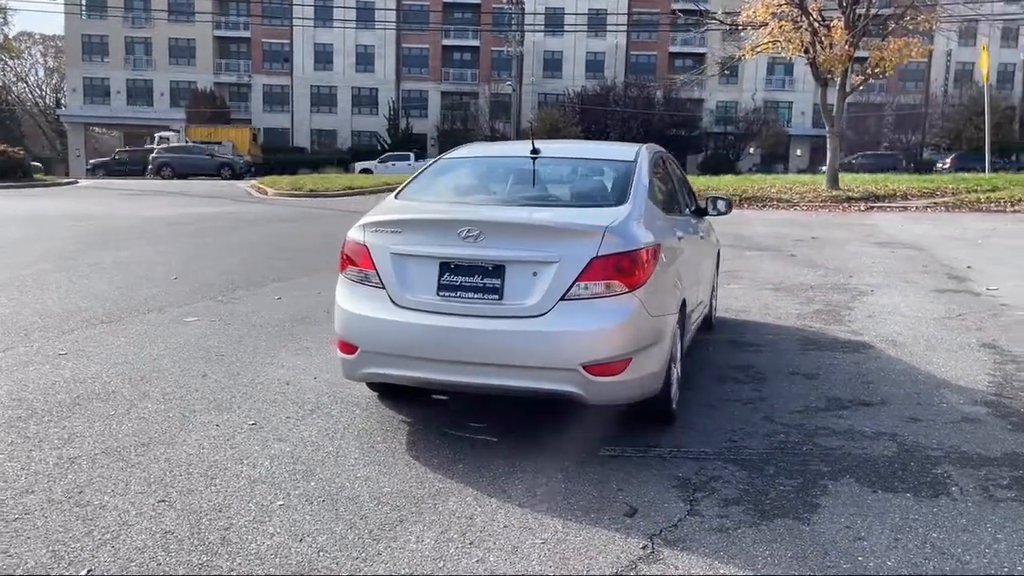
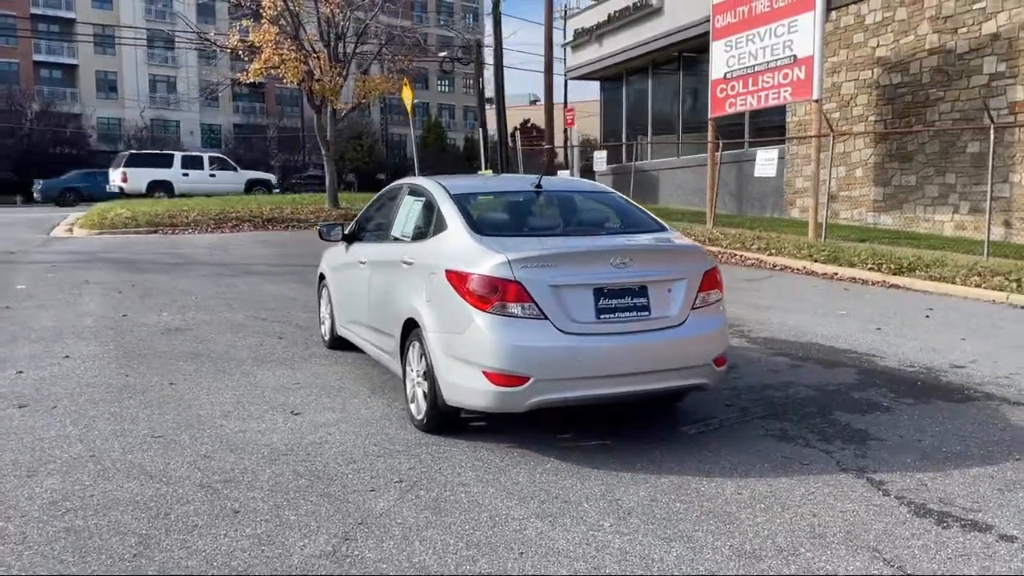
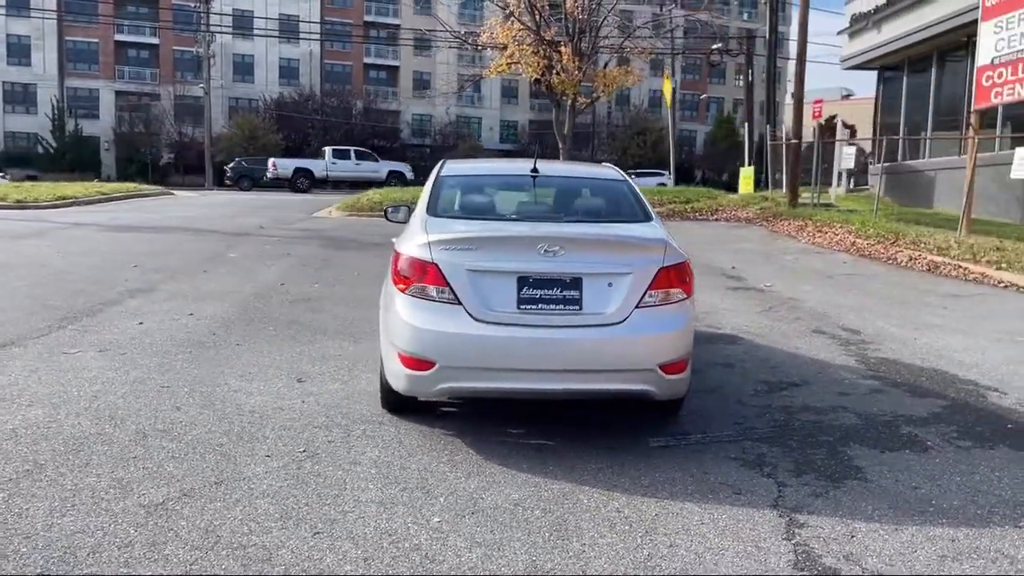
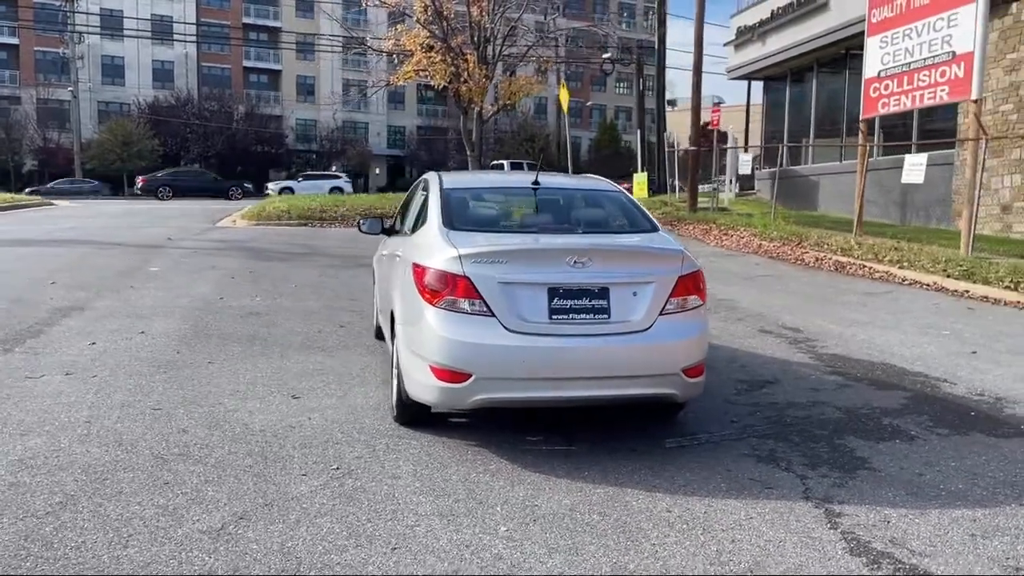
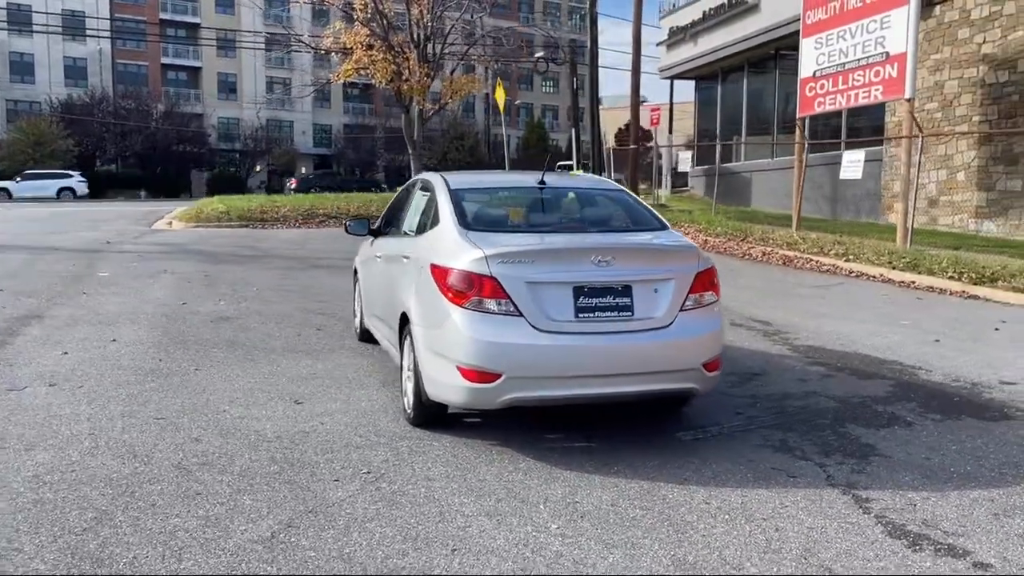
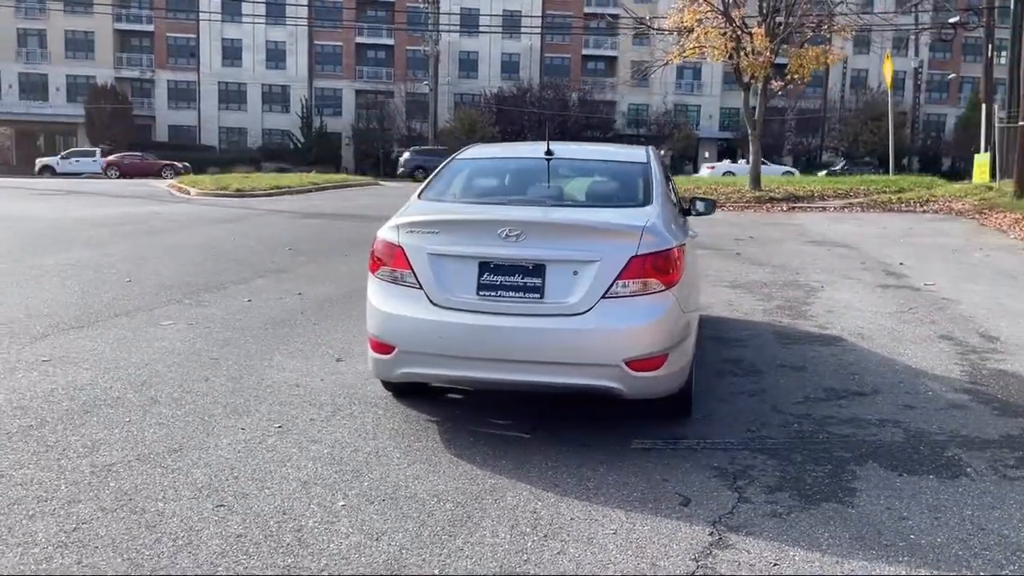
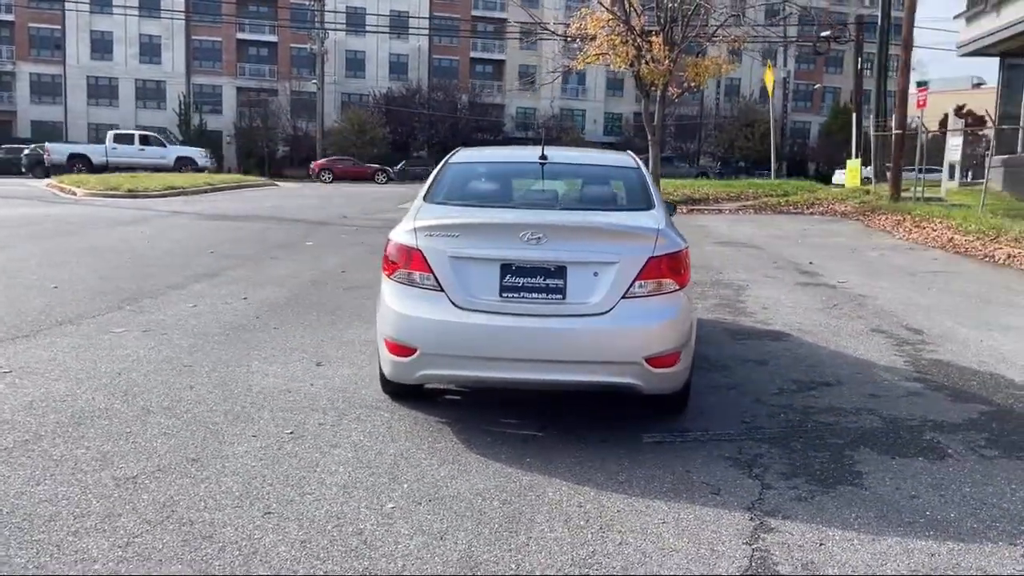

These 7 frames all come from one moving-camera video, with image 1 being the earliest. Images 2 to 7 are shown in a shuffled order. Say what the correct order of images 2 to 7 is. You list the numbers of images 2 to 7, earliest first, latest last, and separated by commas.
6, 7, 3, 4, 5, 2
